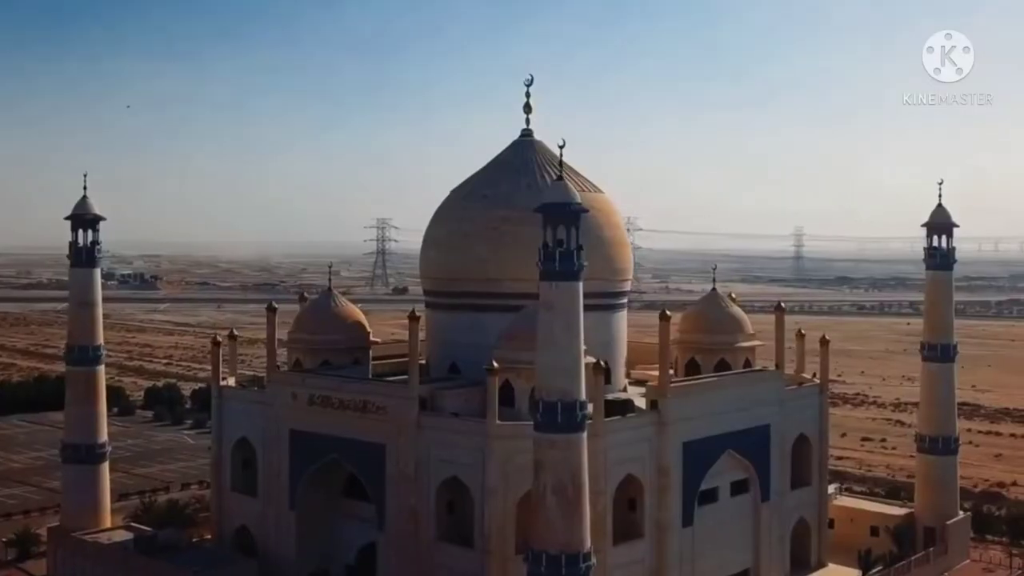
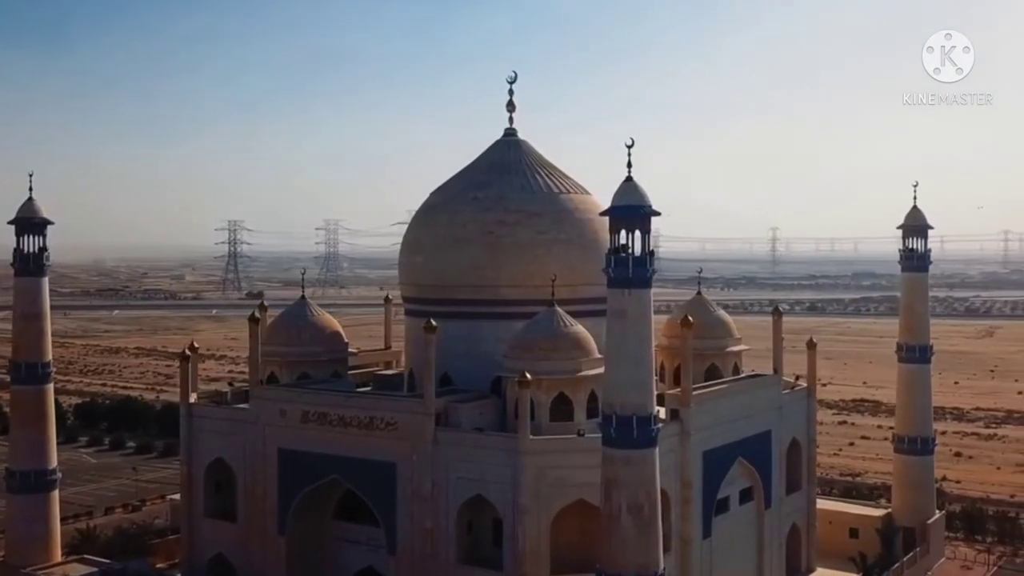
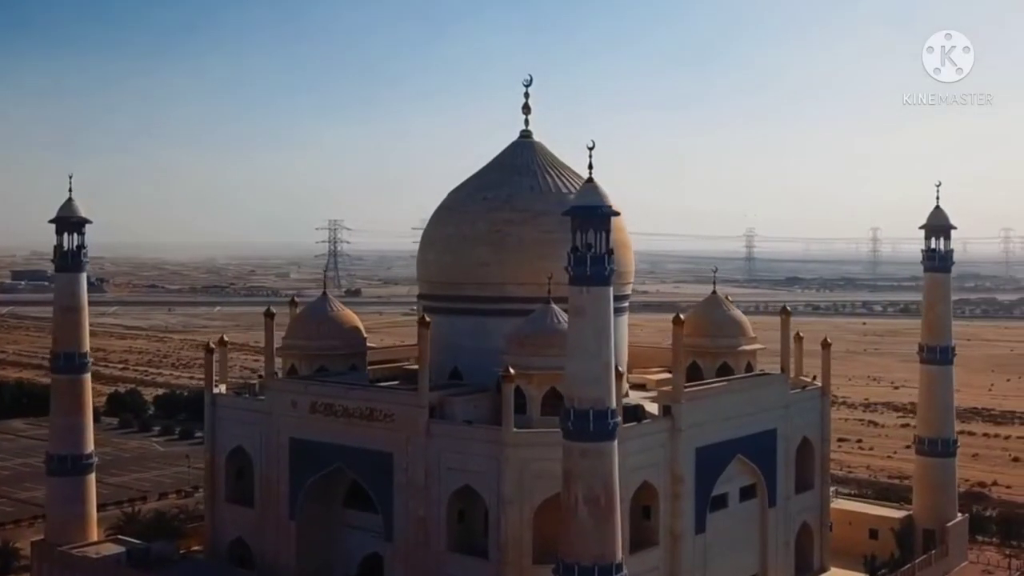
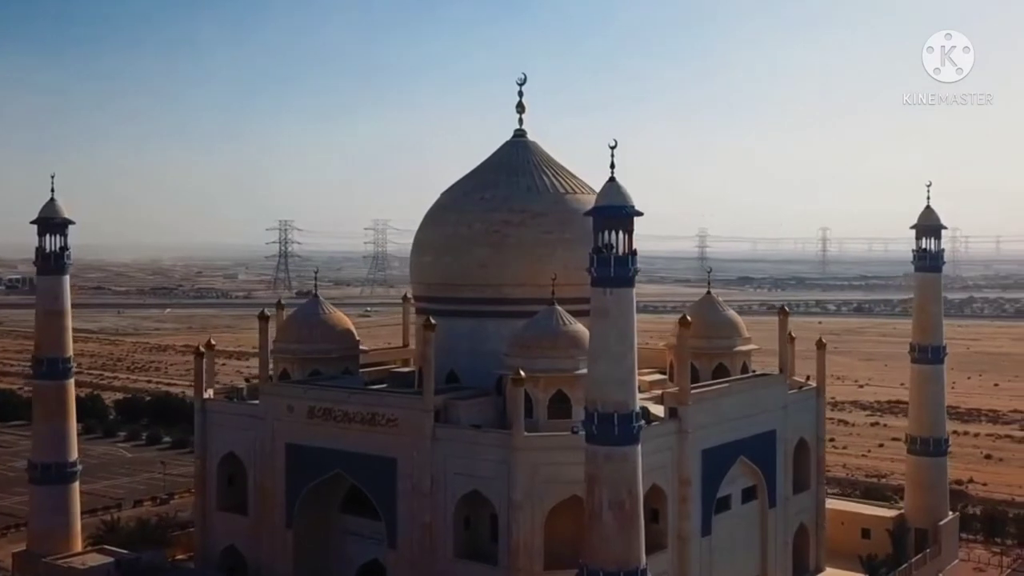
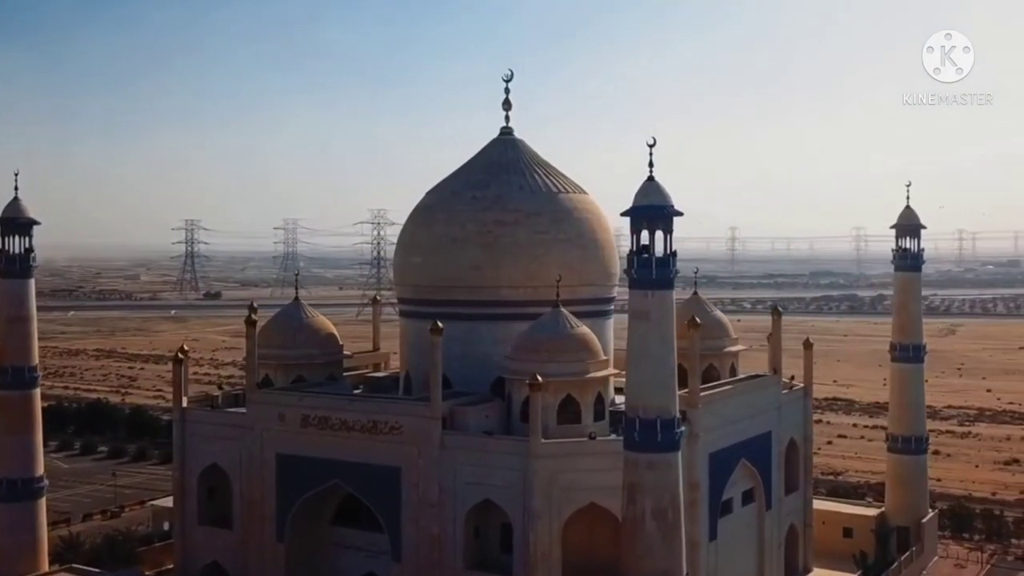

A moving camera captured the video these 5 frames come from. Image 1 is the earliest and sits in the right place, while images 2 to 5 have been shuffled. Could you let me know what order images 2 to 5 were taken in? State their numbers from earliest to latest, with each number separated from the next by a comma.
3, 4, 2, 5
